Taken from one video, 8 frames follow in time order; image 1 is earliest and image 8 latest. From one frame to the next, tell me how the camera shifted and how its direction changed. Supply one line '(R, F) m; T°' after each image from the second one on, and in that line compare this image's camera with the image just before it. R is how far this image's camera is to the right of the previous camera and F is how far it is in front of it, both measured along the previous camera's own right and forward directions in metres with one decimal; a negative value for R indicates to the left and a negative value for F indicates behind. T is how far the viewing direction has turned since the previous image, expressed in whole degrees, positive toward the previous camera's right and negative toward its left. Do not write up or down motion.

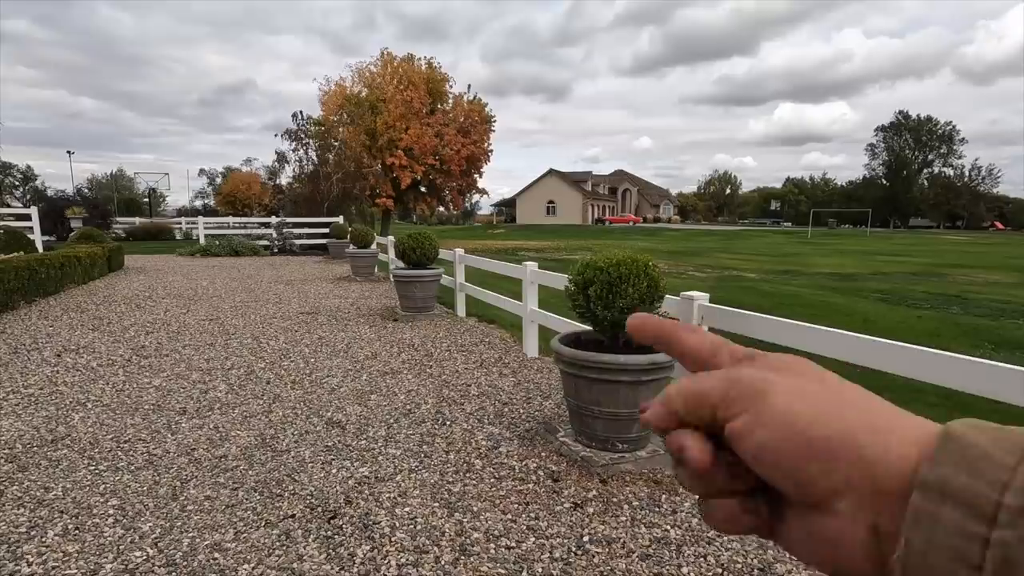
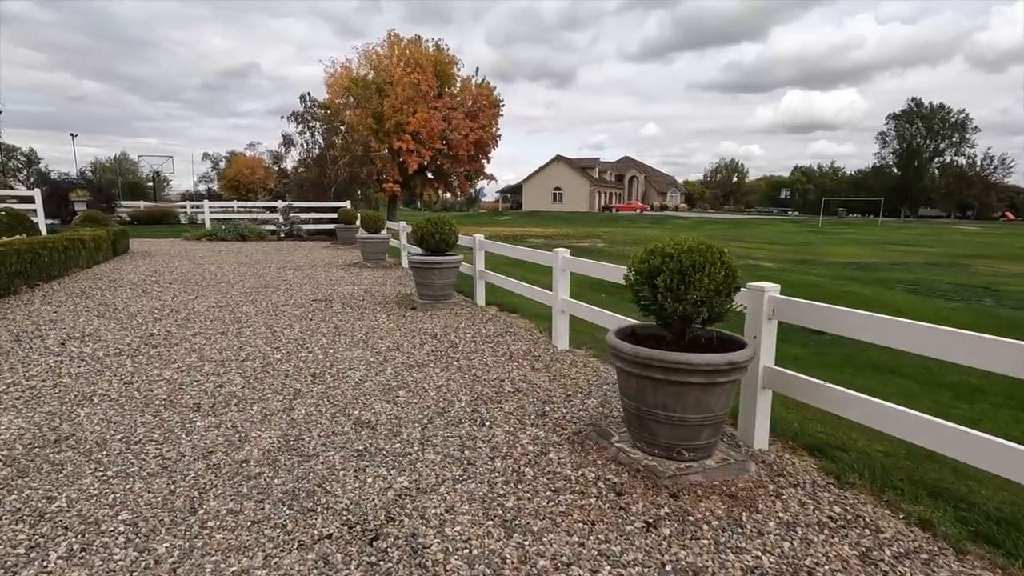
(-0.3, +0.4) m; 0°
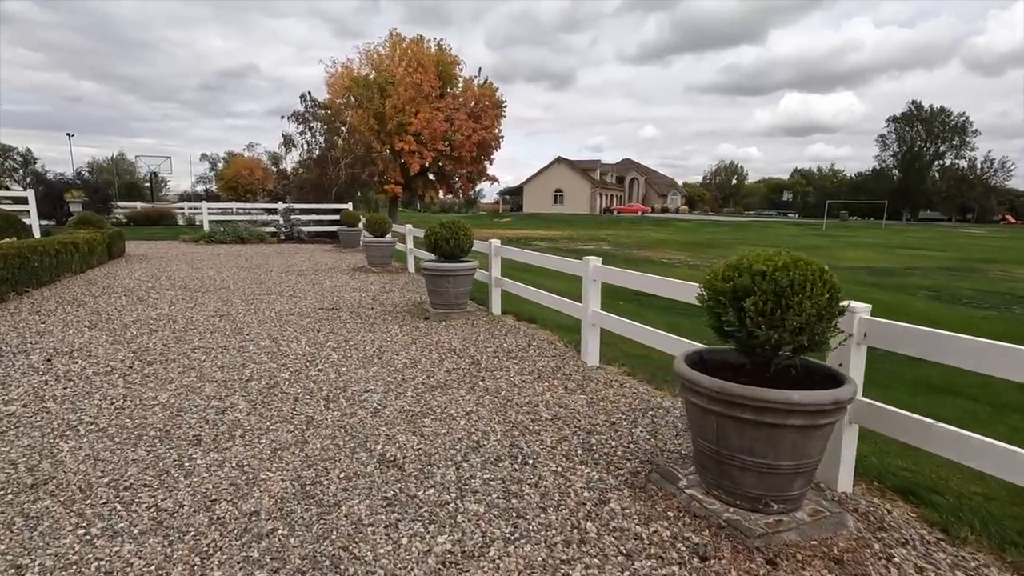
(-0.3, +0.4) m; 0°
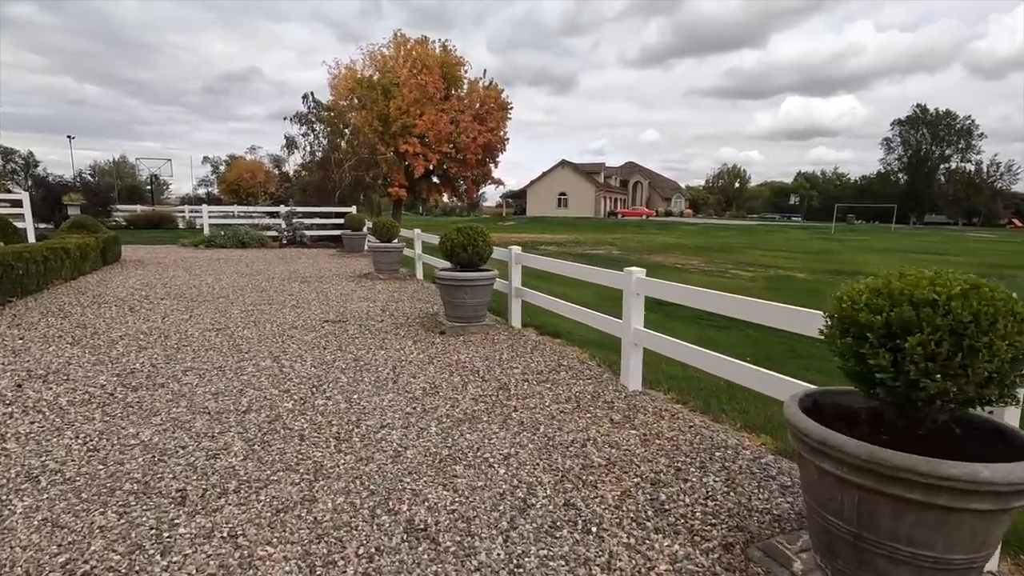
(-0.3, +0.6) m; 0°
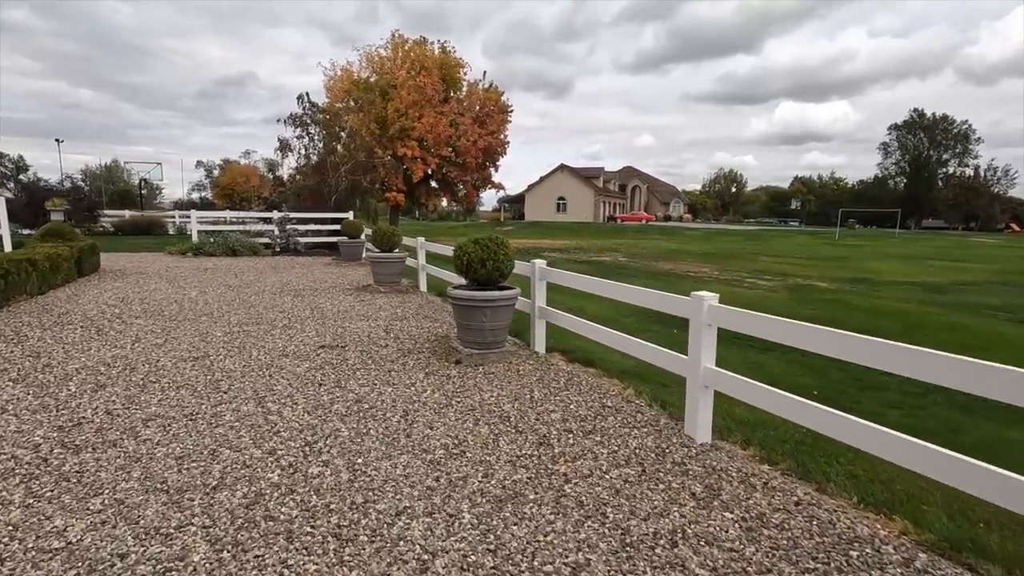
(-0.3, +0.9) m; 0°
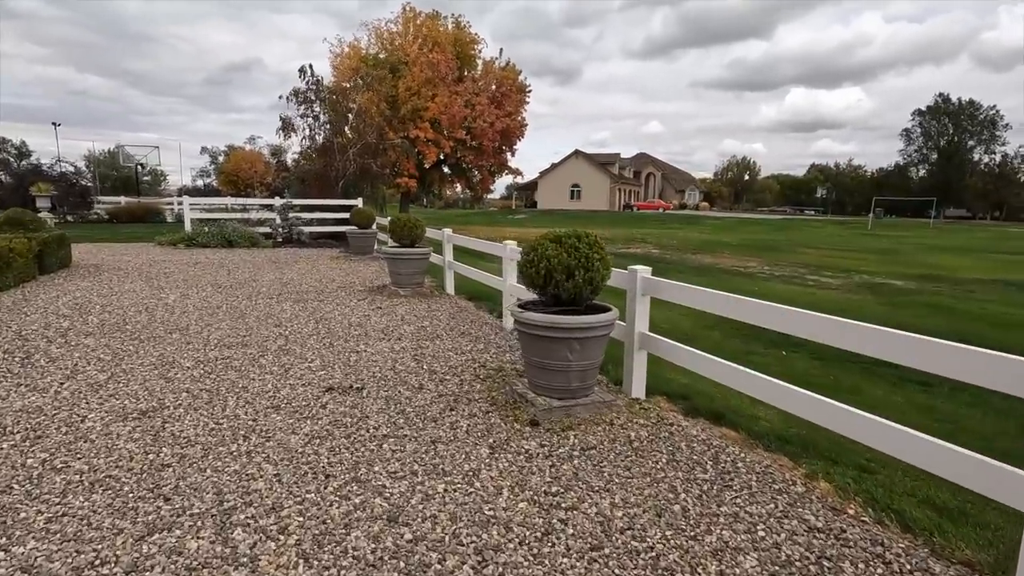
(-0.7, +1.8) m; -1°
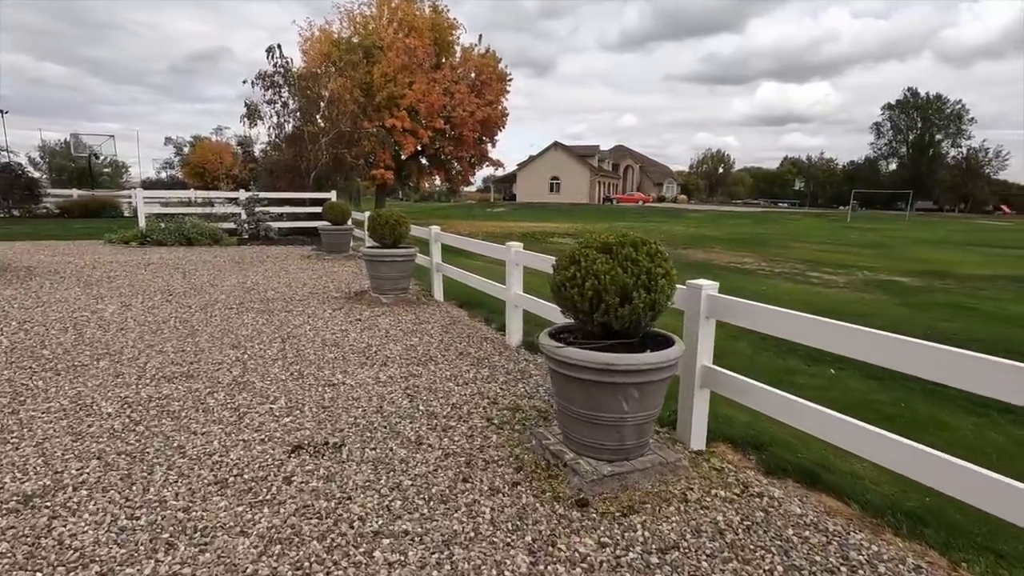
(-0.3, +1.0) m; +3°
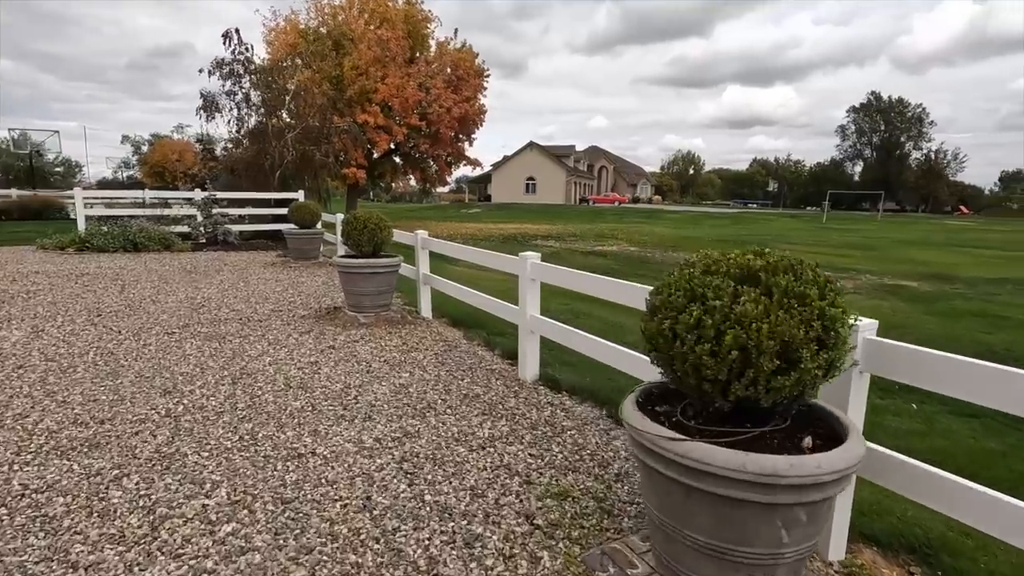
(-0.4, +1.1) m; +3°
